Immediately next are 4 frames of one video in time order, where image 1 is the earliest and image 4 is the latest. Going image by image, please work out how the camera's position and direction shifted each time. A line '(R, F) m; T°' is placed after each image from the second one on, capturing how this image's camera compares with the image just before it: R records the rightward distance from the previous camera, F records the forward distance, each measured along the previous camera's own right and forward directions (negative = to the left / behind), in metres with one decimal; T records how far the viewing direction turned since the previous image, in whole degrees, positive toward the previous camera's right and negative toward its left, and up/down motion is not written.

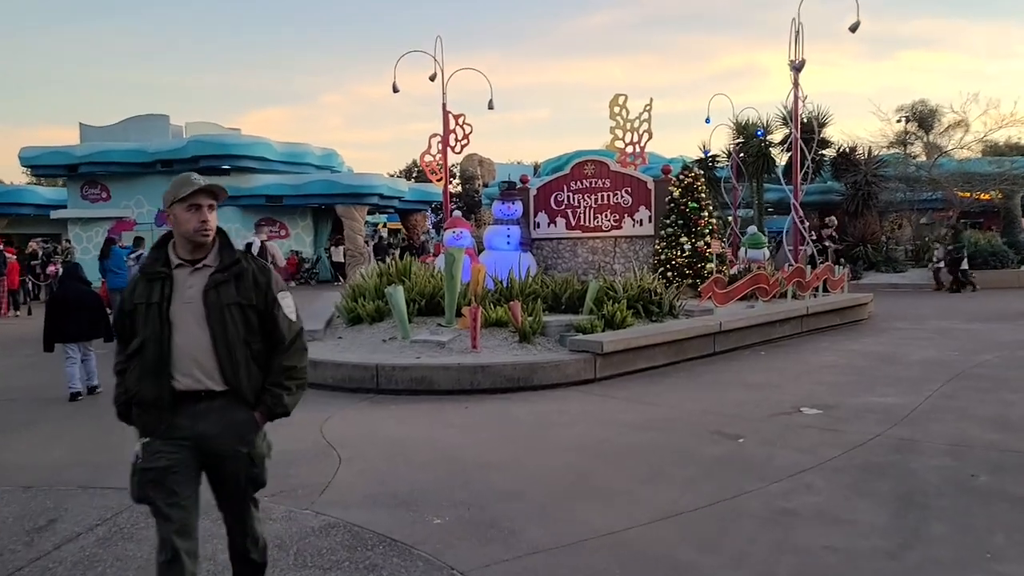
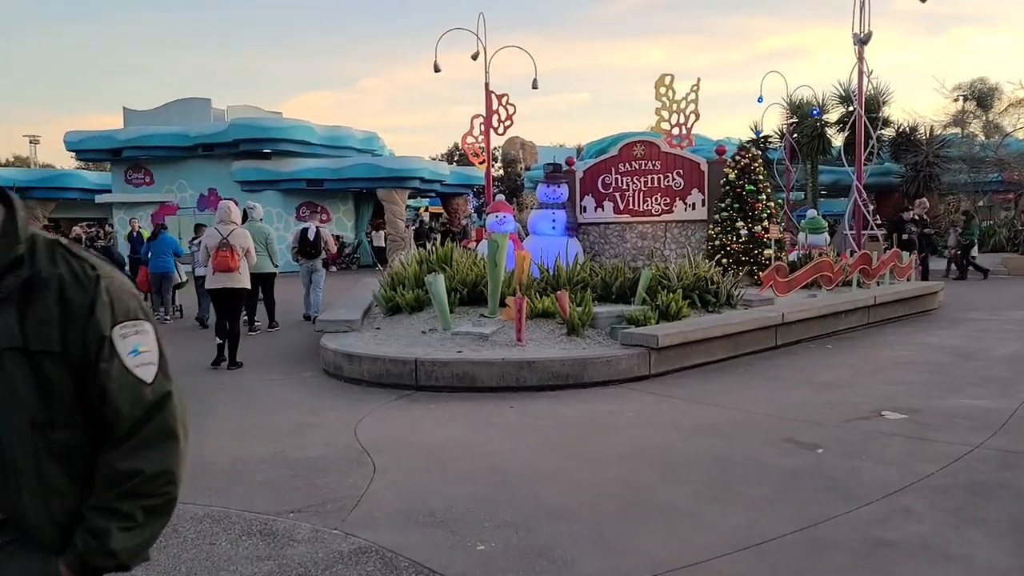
(-0.1, +0.6) m; -3°
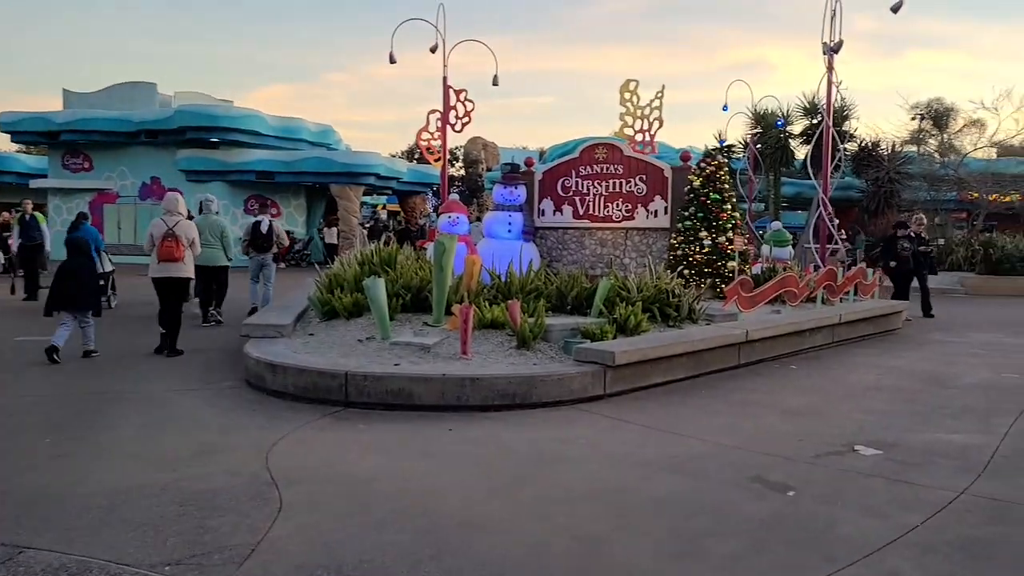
(+0.1, +0.7) m; +3°
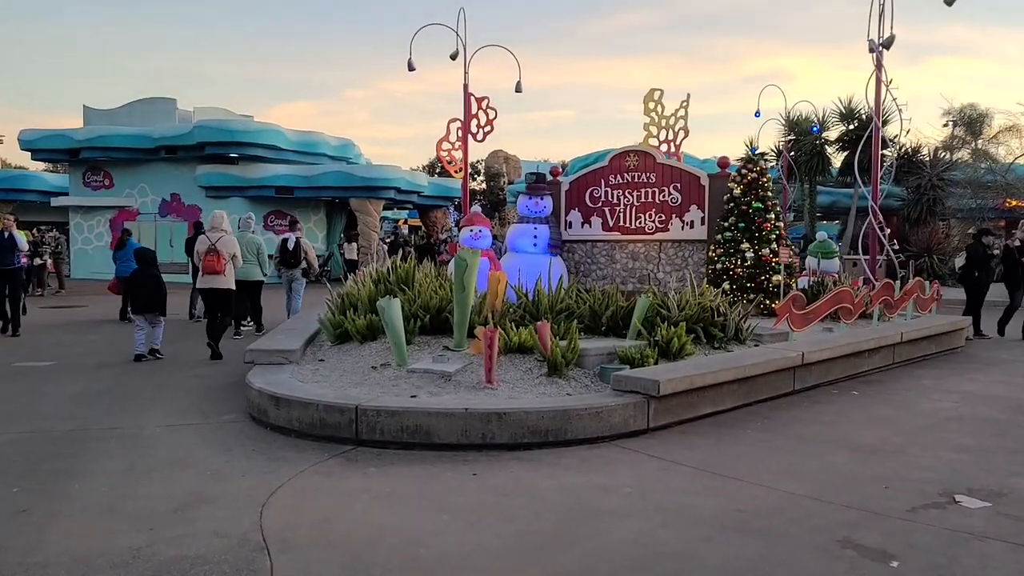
(-0.1, +0.8) m; -2°
